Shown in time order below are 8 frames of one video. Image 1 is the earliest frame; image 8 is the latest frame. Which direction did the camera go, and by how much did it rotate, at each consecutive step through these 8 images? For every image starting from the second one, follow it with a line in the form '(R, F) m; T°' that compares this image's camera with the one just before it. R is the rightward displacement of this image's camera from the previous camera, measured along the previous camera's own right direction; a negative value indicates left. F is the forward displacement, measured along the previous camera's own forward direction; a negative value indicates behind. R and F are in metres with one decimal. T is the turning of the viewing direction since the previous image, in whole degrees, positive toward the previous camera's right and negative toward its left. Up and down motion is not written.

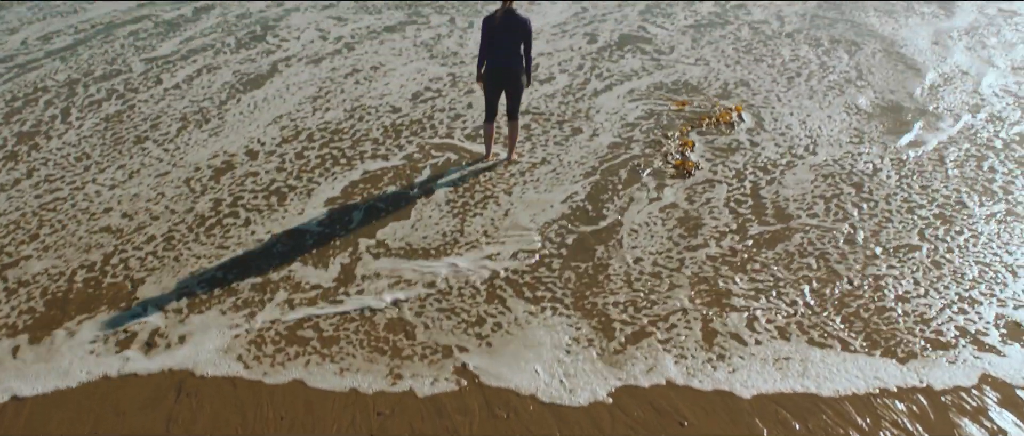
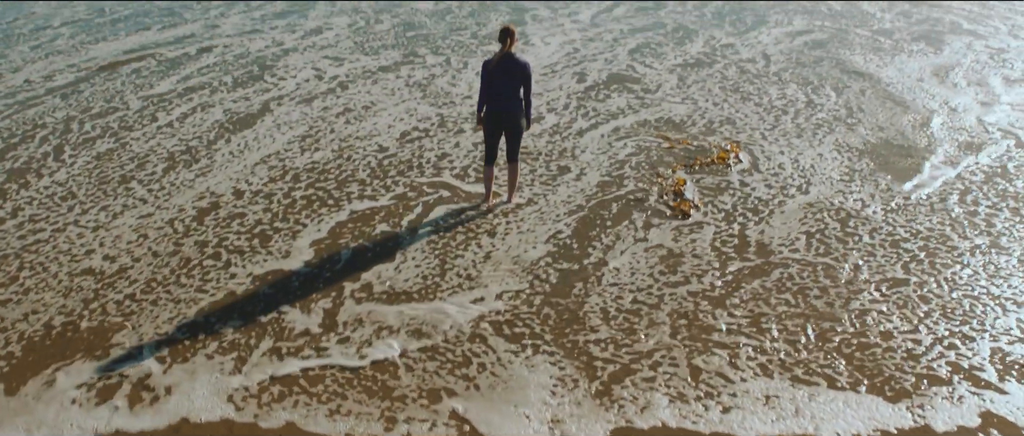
(+0.1, 0.0) m; 0°
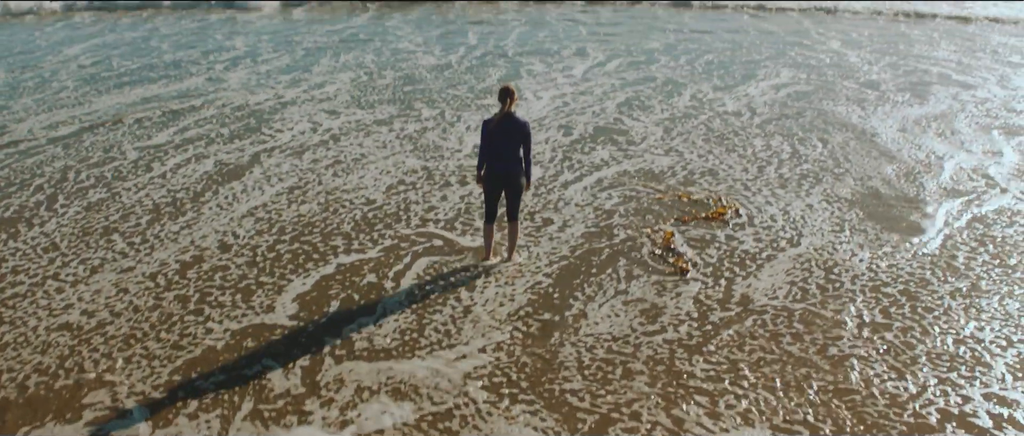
(+0.2, 0.0) m; 0°
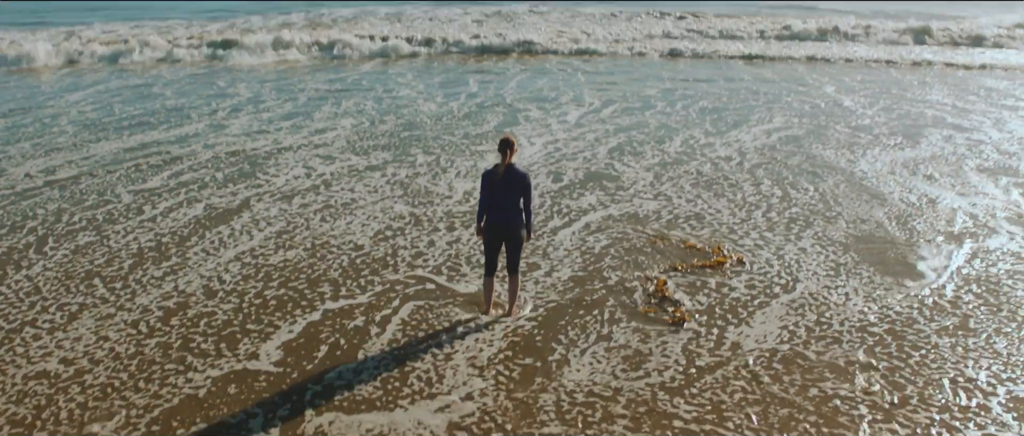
(+0.1, 0.0) m; 0°
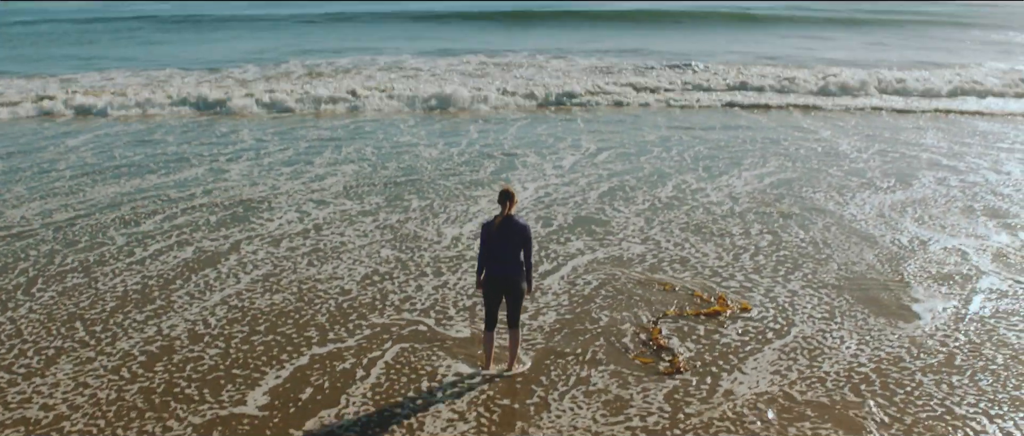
(+0.1, 0.0) m; 0°
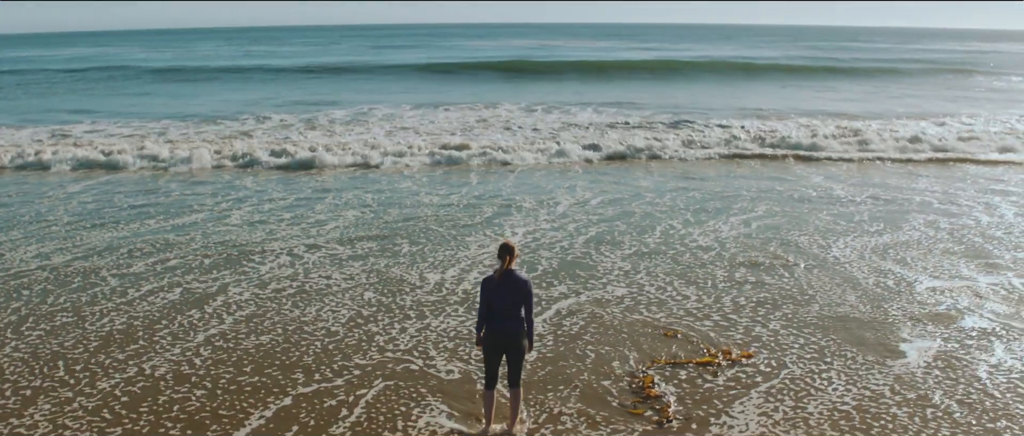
(+0.2, -0.1) m; 0°
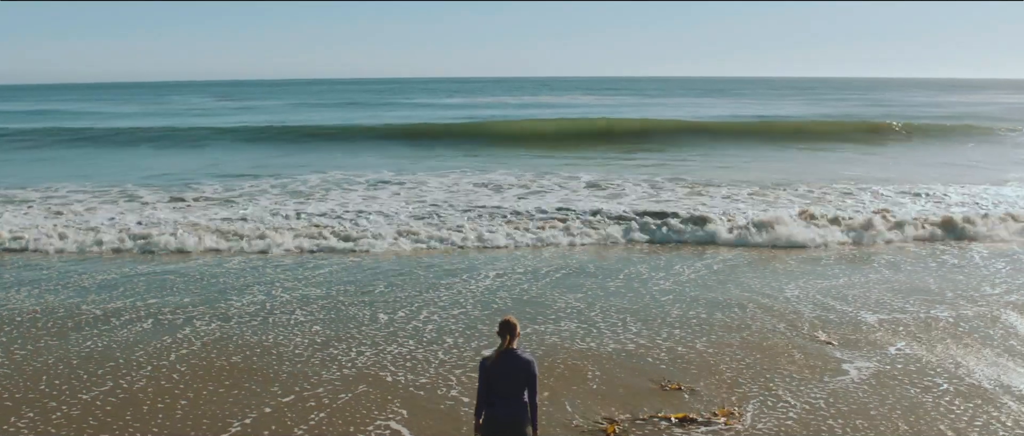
(+0.5, -0.6) m; 0°
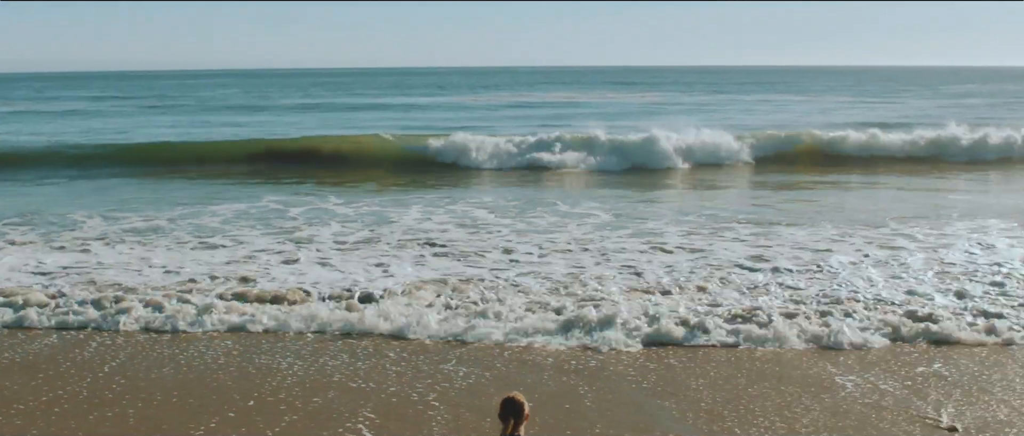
(+0.6, +0.8) m; -2°
